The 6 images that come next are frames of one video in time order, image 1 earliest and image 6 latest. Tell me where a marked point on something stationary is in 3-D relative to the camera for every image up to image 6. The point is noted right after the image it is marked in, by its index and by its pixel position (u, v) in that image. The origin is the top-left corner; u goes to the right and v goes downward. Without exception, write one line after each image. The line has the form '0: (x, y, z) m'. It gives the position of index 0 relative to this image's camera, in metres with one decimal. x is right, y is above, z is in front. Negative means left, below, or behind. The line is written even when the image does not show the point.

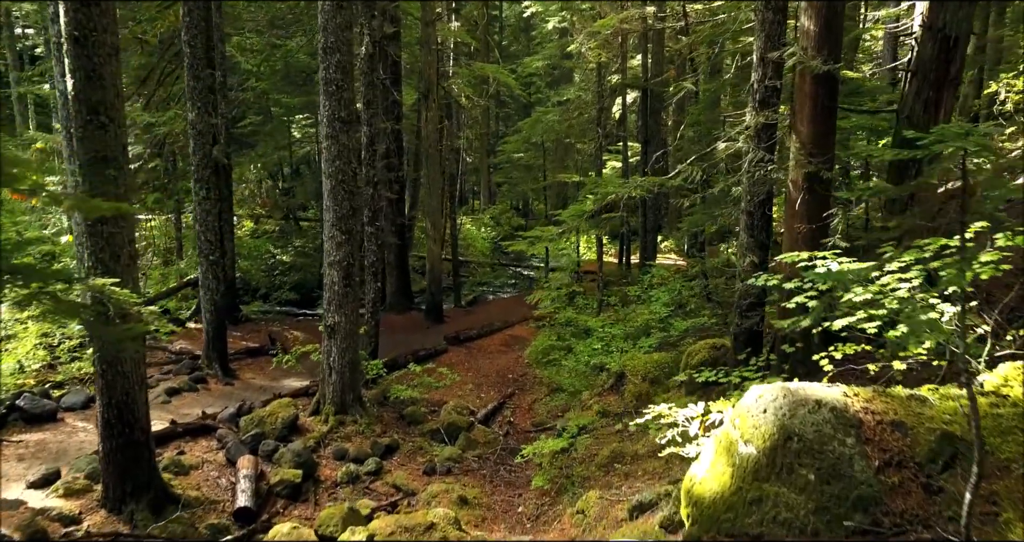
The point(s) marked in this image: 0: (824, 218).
0: (+3.8, +0.6, +6.6) m
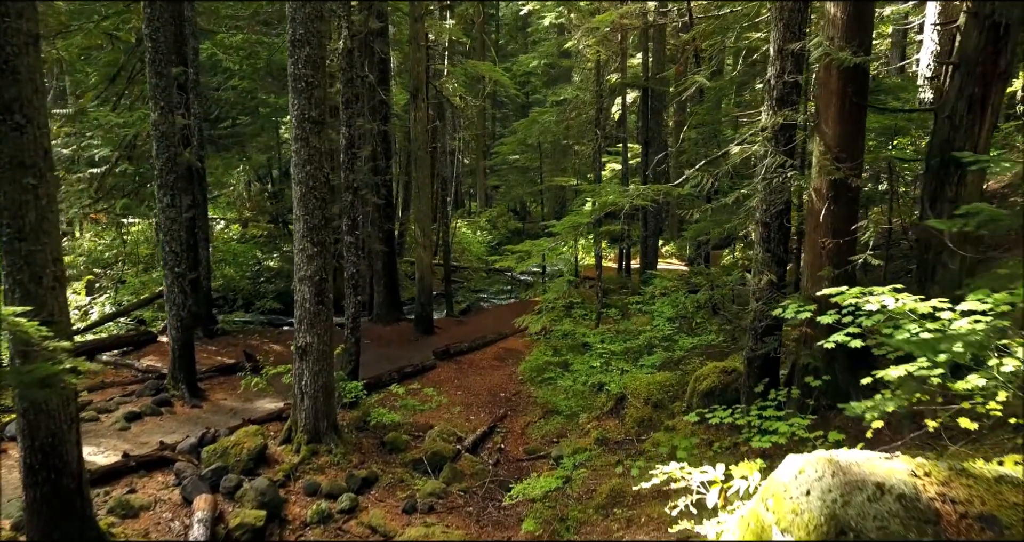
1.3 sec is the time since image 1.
0: (+3.6, +0.4, +5.8) m
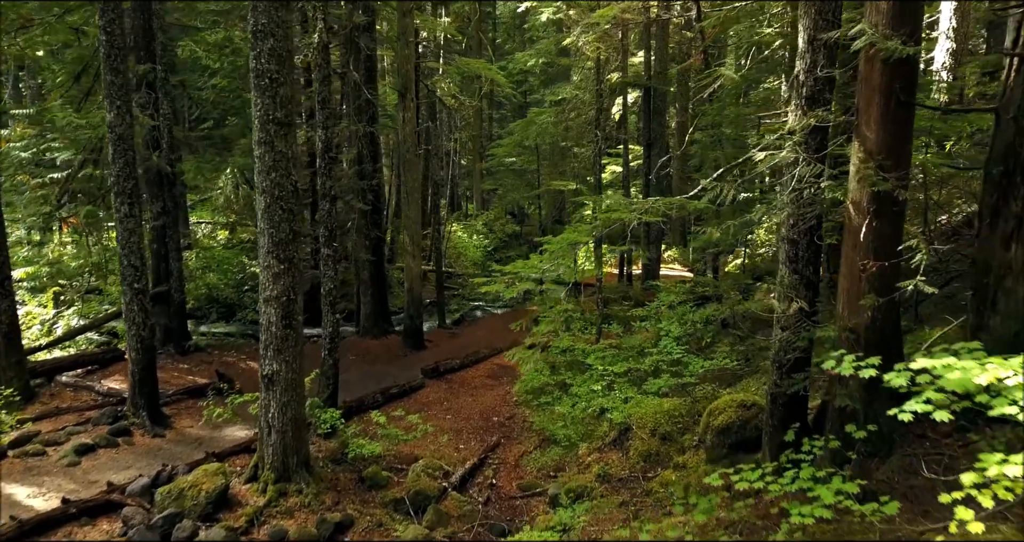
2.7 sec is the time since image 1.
0: (+3.5, +0.2, +5.0) m
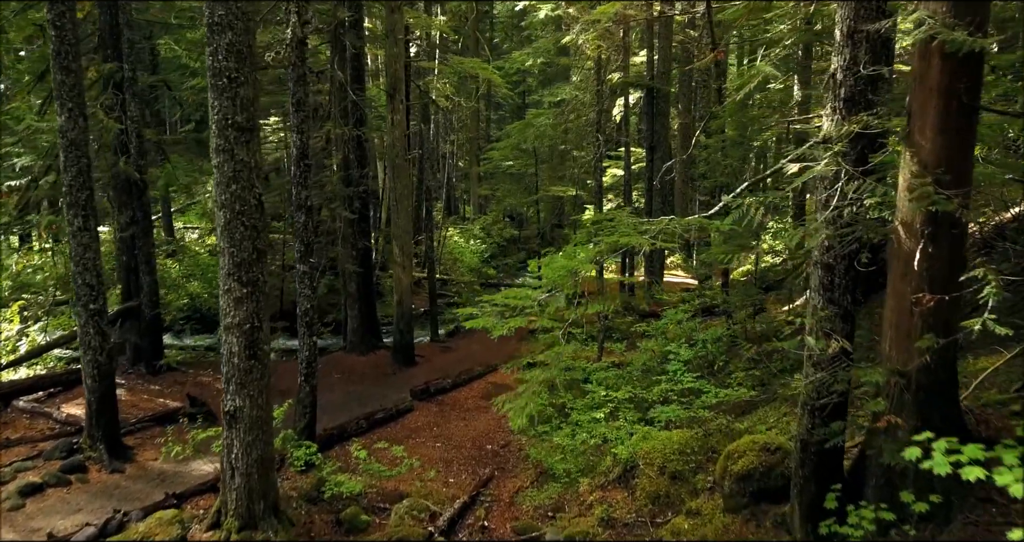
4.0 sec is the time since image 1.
0: (+3.5, -0.1, +4.2) m
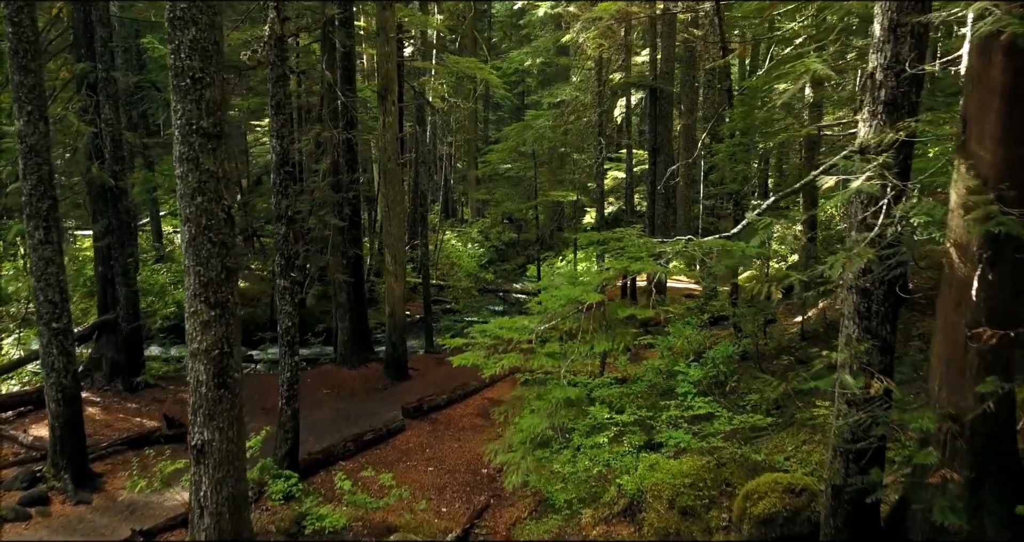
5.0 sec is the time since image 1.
0: (+3.4, -0.3, +3.6) m
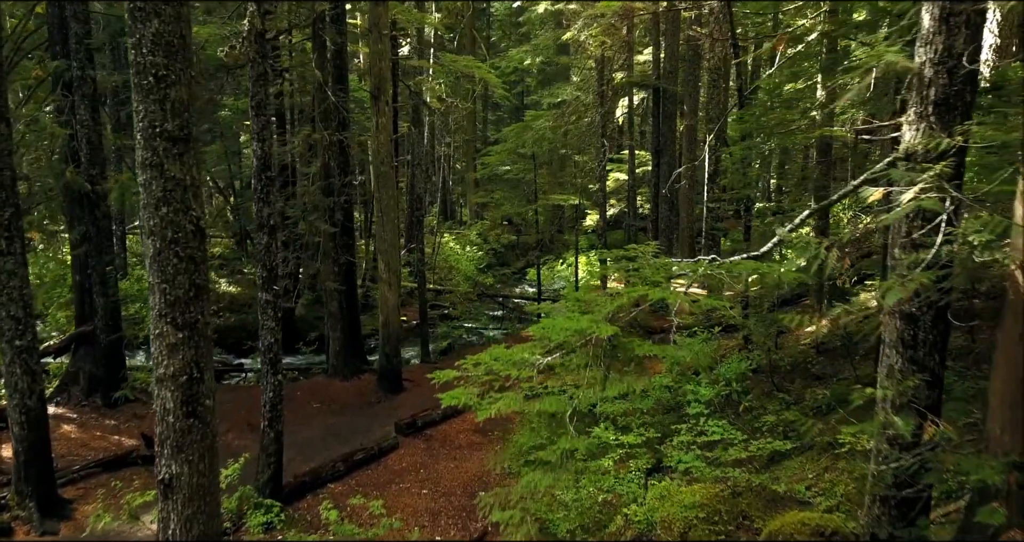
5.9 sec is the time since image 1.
0: (+3.4, -0.5, +3.1) m
